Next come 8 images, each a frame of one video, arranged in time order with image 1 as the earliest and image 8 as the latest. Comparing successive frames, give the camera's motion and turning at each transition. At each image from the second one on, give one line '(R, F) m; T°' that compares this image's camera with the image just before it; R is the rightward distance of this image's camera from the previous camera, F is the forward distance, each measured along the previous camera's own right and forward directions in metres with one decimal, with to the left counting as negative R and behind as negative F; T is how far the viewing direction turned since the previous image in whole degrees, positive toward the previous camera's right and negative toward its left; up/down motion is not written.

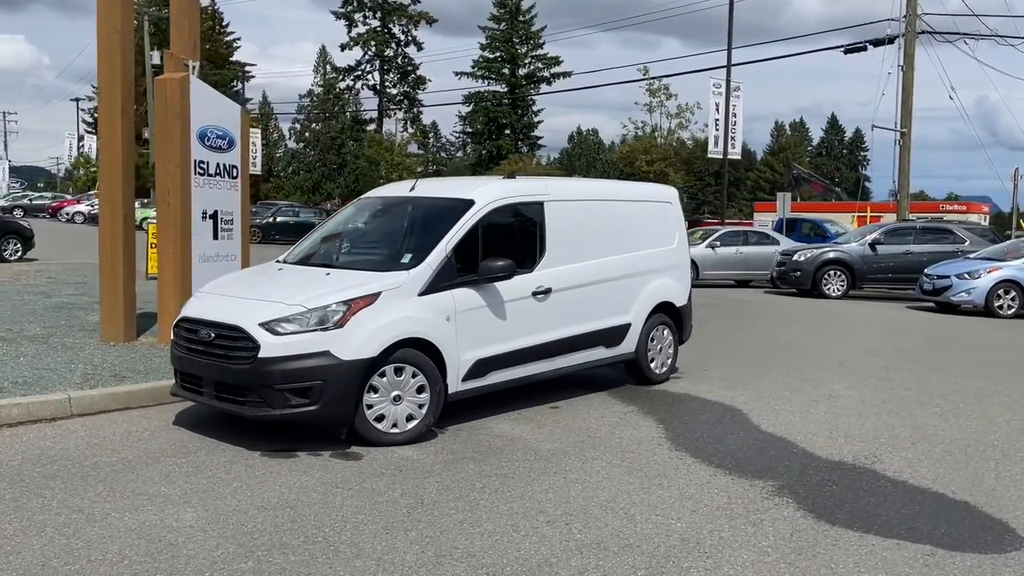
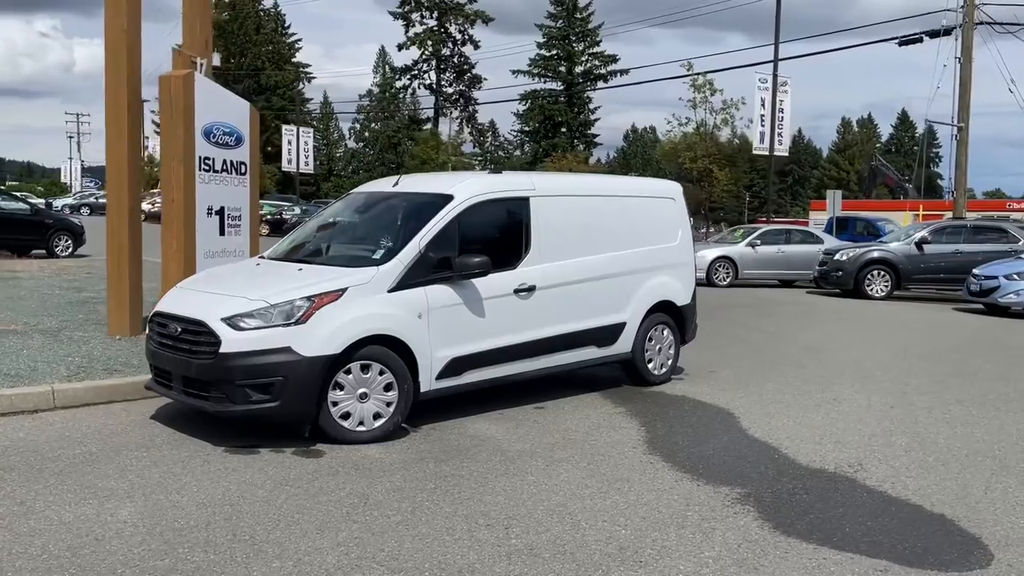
(+0.6, +0.2) m; -4°
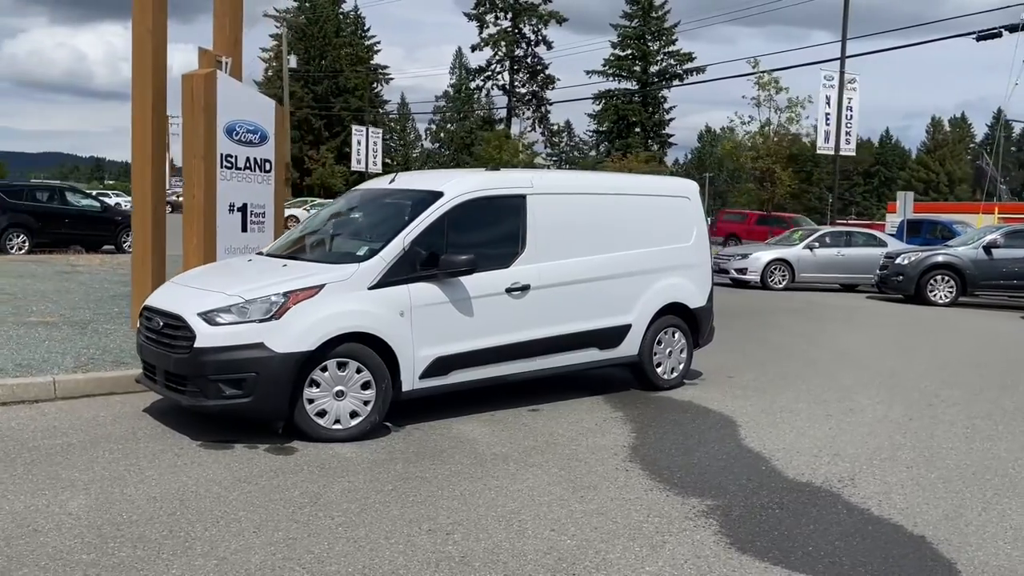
(+0.7, +0.2) m; -5°
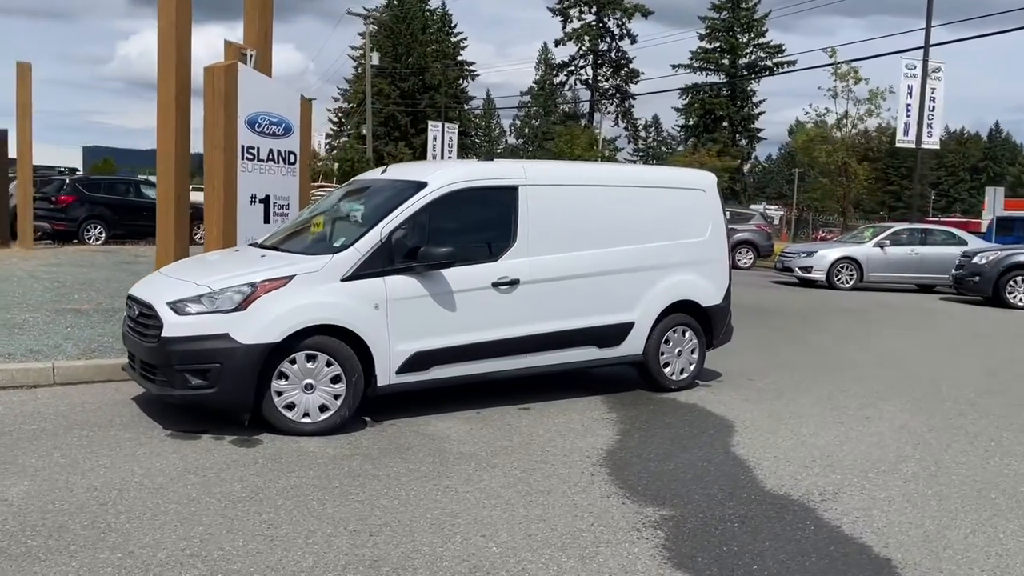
(+0.8, +0.3) m; -6°
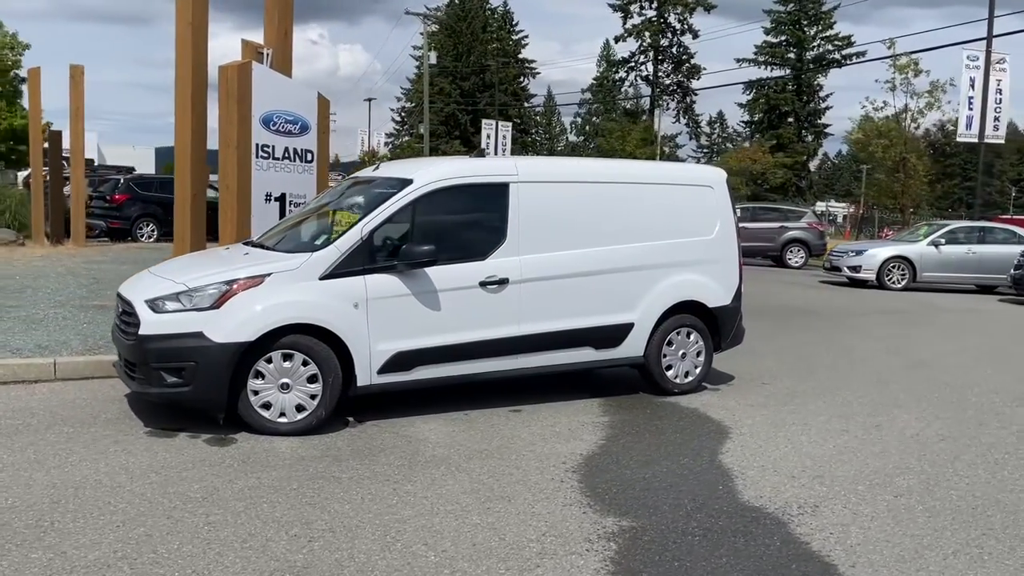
(+0.6, +0.2) m; -4°
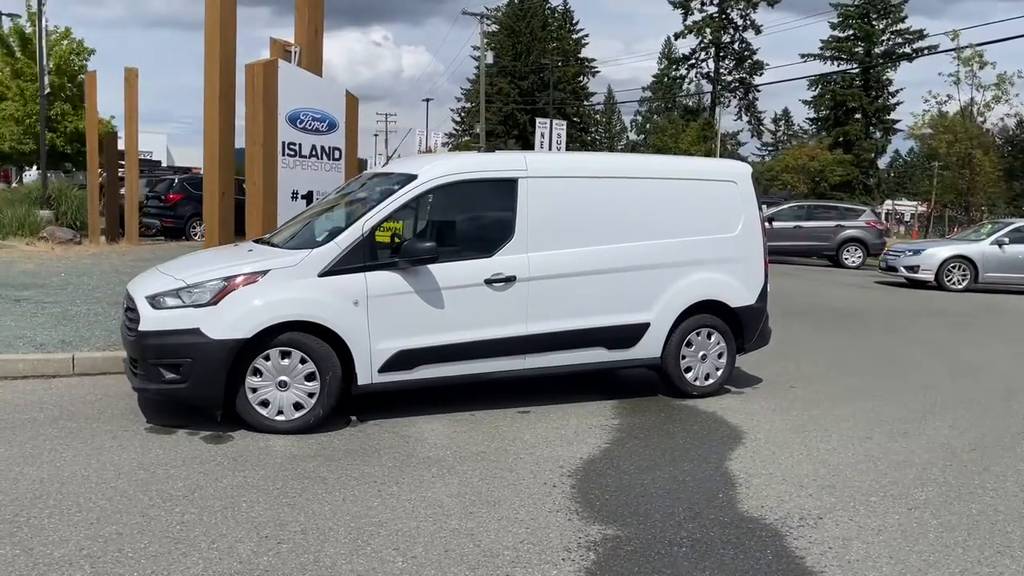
(+0.4, +0.2) m; -4°
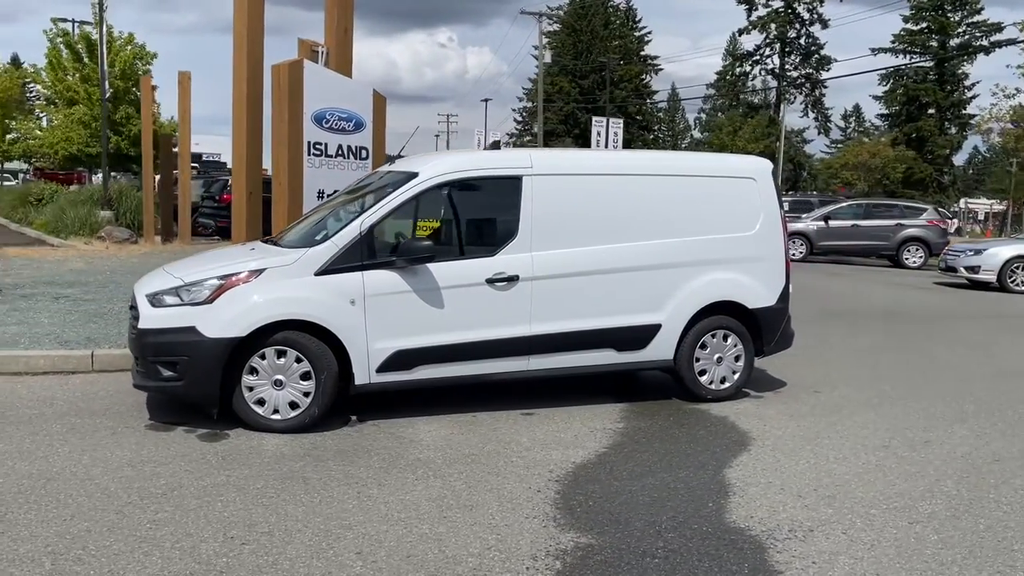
(+0.5, +0.1) m; -4°
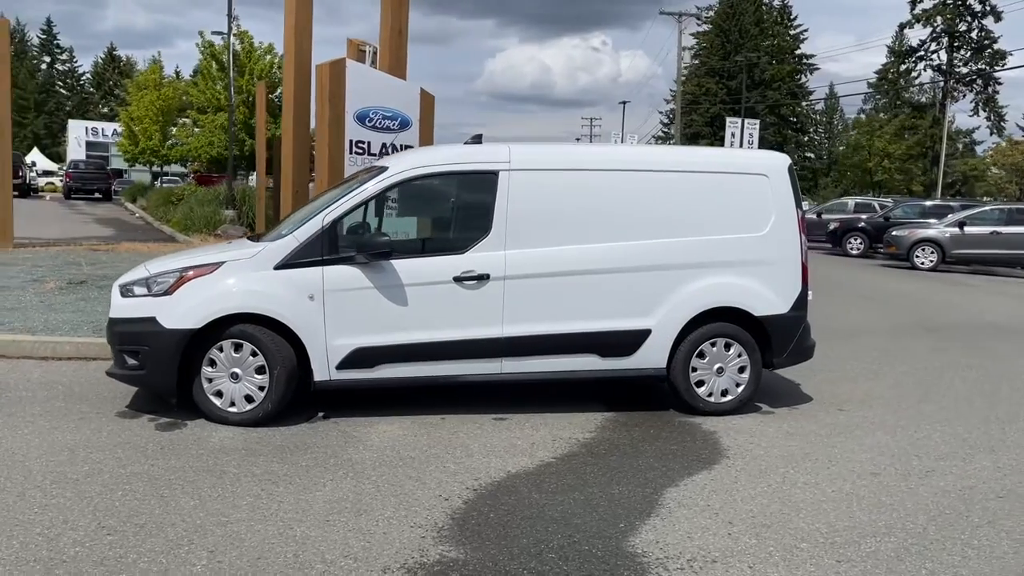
(+1.3, +0.4) m; -10°
